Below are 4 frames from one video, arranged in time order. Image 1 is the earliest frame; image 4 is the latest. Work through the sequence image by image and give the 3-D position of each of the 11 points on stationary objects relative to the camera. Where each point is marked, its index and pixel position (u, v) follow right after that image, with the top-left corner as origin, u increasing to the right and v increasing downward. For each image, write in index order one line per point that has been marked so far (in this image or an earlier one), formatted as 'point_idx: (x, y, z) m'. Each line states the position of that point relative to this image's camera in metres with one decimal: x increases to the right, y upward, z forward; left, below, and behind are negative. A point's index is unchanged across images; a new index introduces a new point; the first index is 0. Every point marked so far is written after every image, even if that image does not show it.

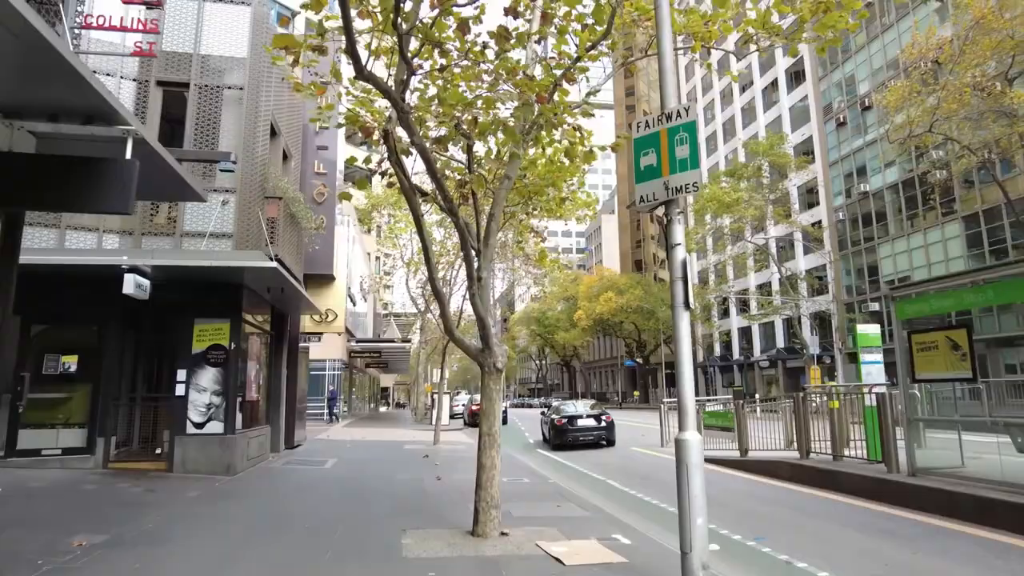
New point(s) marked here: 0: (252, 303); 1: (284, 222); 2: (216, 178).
0: (-5.1, -0.3, +12.7) m
1: (-4.6, +1.4, +13.2) m
2: (-5.2, +2.0, +11.6) m
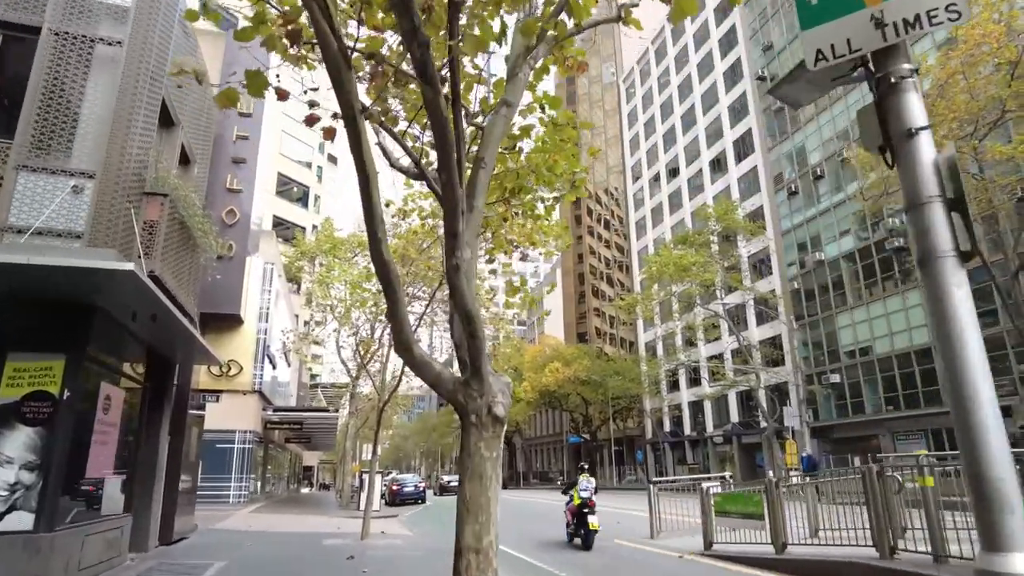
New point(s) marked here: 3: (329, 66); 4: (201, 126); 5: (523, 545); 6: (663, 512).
0: (-5.6, -0.7, +9.0) m
1: (-5.1, +0.9, +9.8) m
2: (-5.6, +1.7, +8.2) m
3: (-1.0, +1.2, +3.5) m
4: (-6.1, +3.1, +12.8) m
5: (+0.3, -5.7, +14.4) m
6: (+3.2, -4.7, +13.8) m
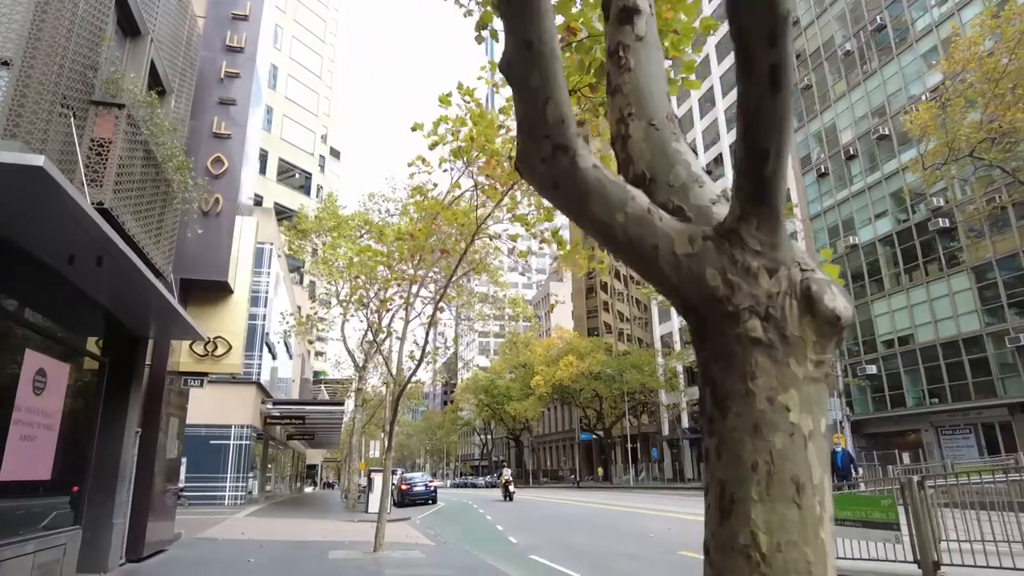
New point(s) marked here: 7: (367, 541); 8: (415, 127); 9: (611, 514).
0: (-4.9, -0.1, +6.8) m
1: (-4.4, +1.5, +7.6) m
2: (-4.9, +2.3, +6.0) m
3: (-0.3, +1.8, +1.3) m
4: (-5.4, +3.8, +10.6) m
5: (+1.0, -5.1, +12.2) m
6: (+4.0, -4.1, +11.5) m
7: (-3.1, -5.4, +14.0) m
8: (-1.5, +2.3, +9.3) m
9: (+2.9, -6.7, +19.3) m
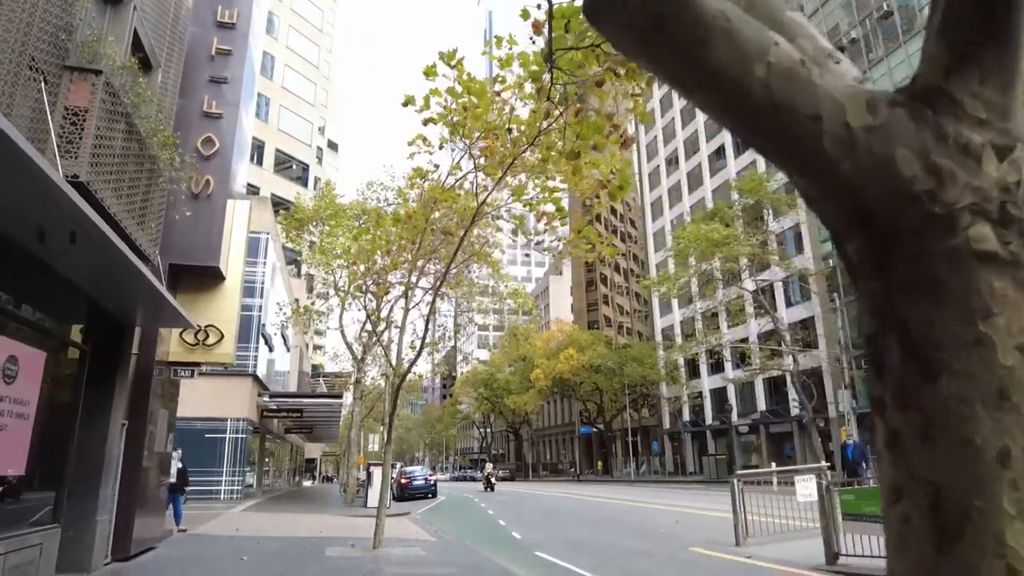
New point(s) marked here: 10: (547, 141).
0: (-4.8, +0.1, +6.3) m
1: (-4.3, +1.7, +7.0) m
2: (-4.8, +2.5, +5.5) m
3: (-0.2, +1.9, +0.7) m
4: (-5.3, +4.0, +10.0) m
5: (+1.1, -4.8, +11.8) m
6: (+4.0, -3.8, +11.1) m
7: (-3.0, -5.2, +13.6) m
8: (-1.4, +2.5, +8.8) m
9: (+3.0, -6.4, +18.9) m
10: (+0.5, +2.2, +9.7) m
